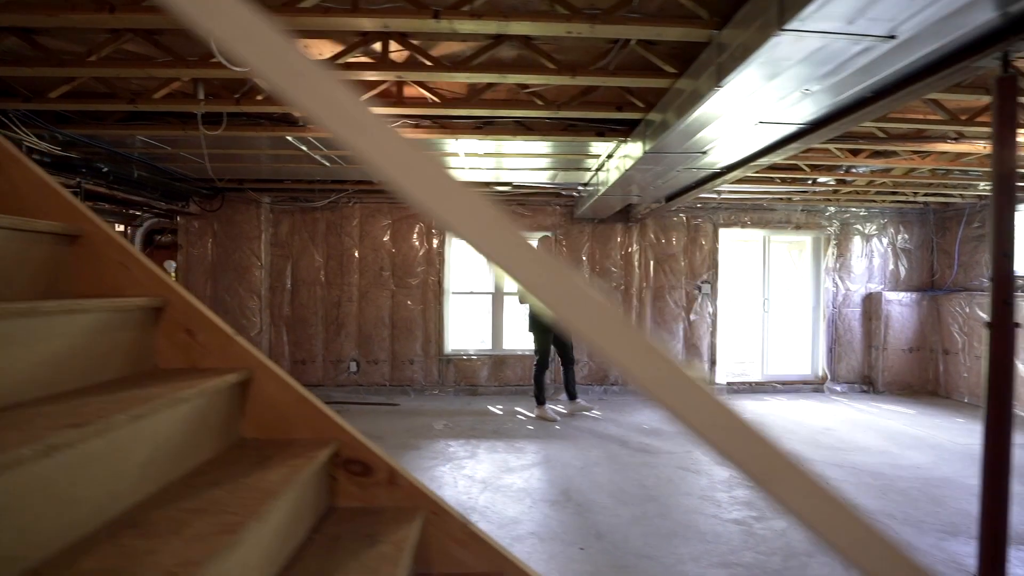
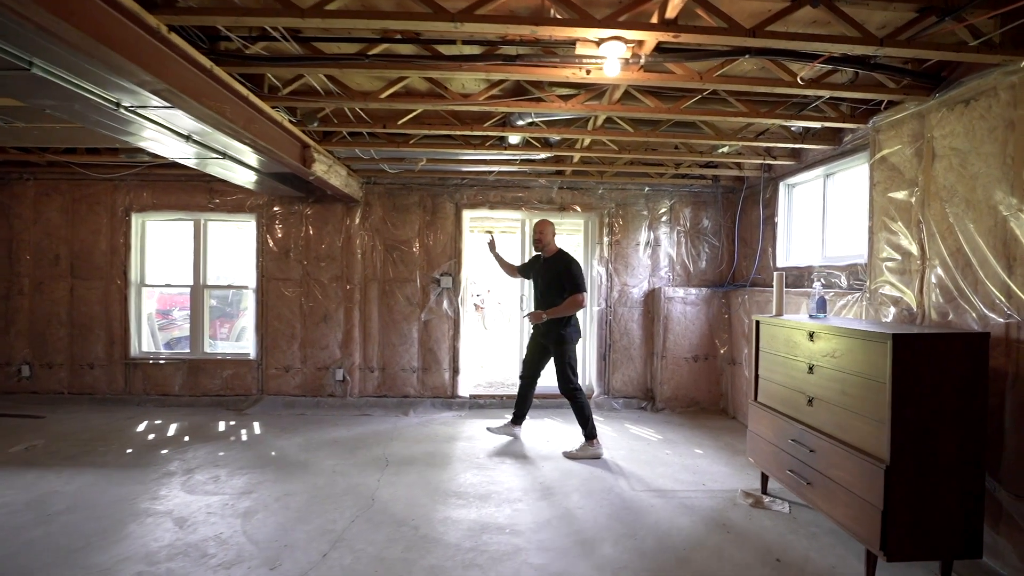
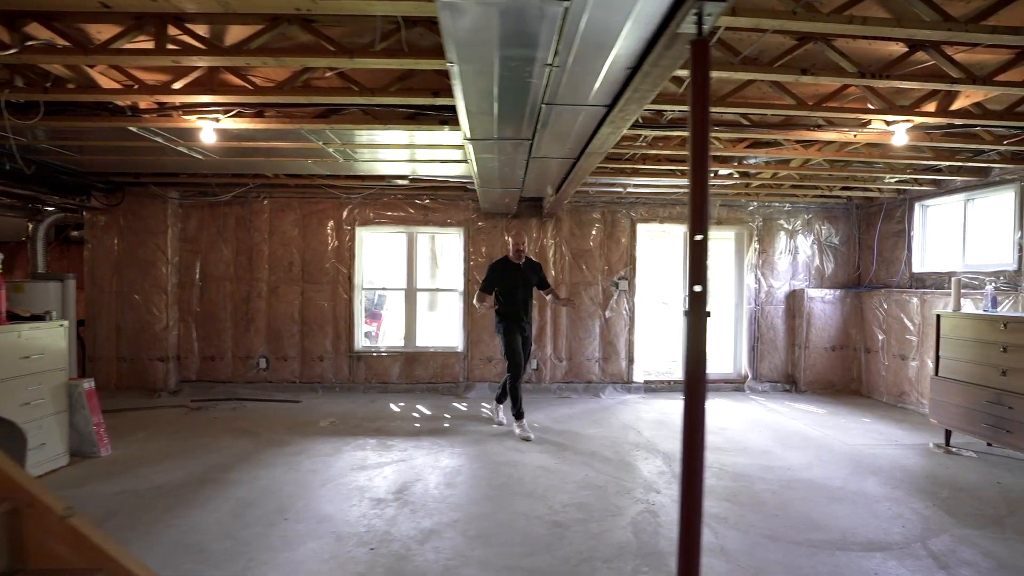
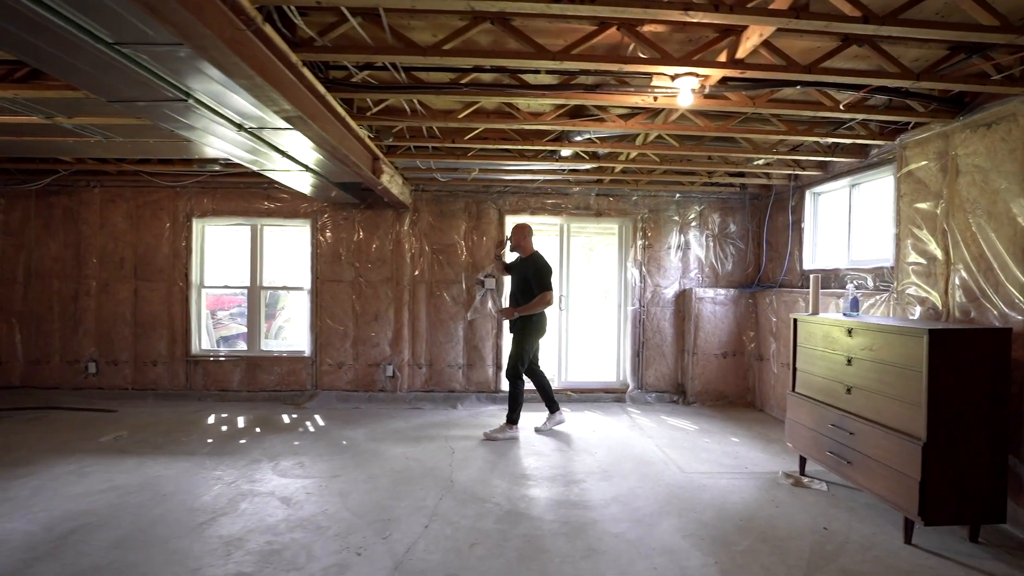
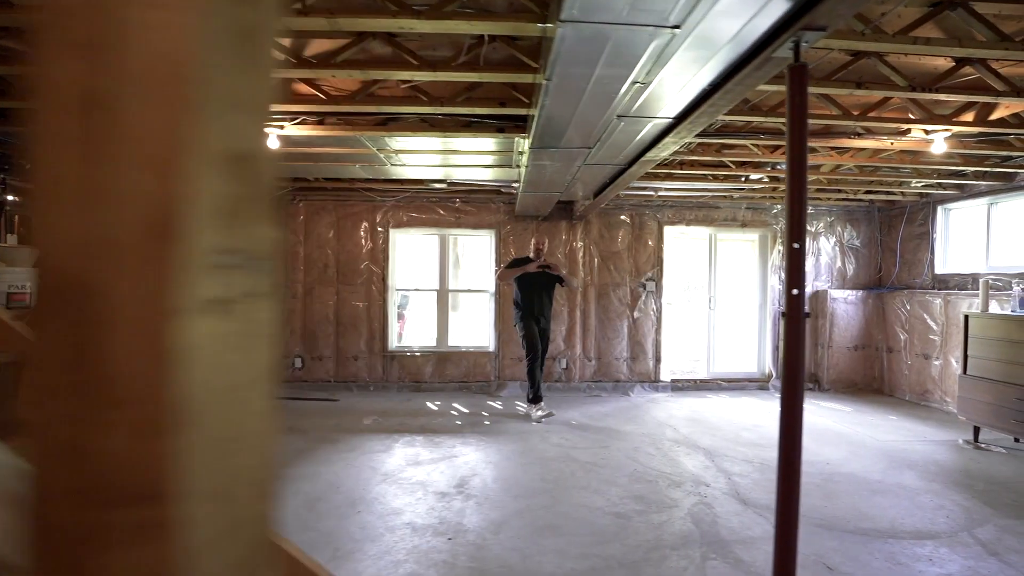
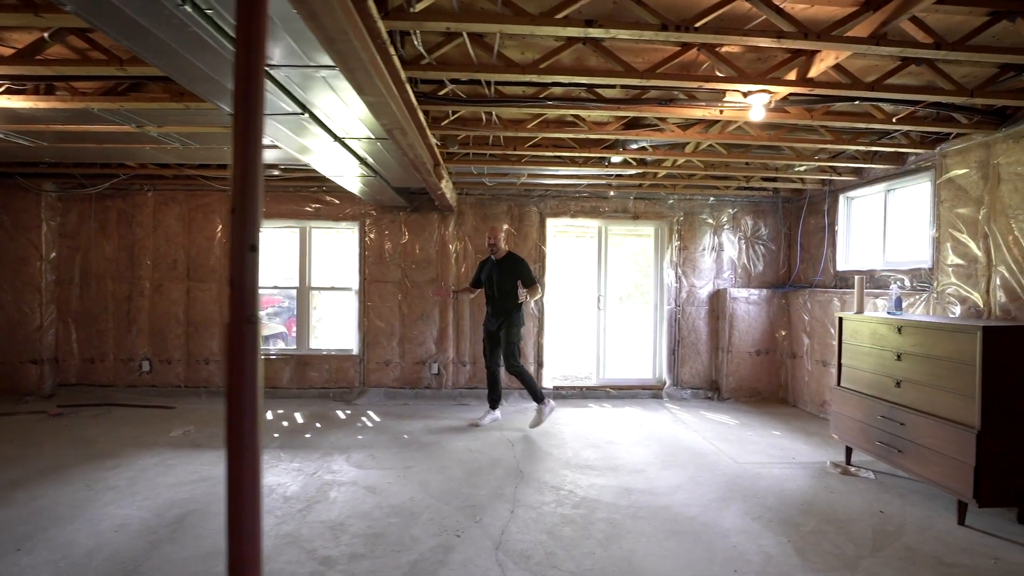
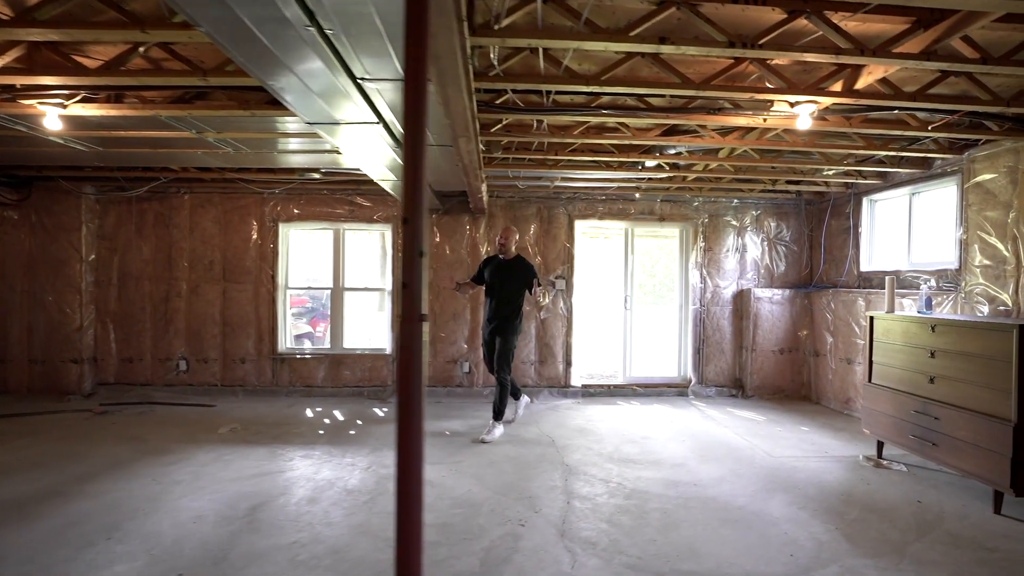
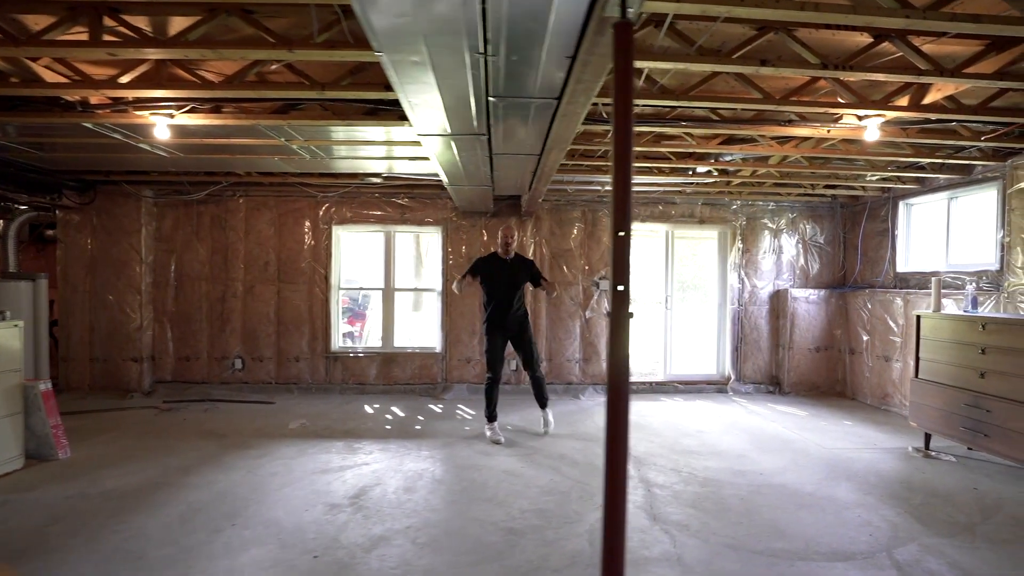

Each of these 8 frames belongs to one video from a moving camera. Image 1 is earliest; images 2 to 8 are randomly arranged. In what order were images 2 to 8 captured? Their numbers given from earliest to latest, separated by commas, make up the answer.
5, 3, 8, 7, 6, 4, 2
